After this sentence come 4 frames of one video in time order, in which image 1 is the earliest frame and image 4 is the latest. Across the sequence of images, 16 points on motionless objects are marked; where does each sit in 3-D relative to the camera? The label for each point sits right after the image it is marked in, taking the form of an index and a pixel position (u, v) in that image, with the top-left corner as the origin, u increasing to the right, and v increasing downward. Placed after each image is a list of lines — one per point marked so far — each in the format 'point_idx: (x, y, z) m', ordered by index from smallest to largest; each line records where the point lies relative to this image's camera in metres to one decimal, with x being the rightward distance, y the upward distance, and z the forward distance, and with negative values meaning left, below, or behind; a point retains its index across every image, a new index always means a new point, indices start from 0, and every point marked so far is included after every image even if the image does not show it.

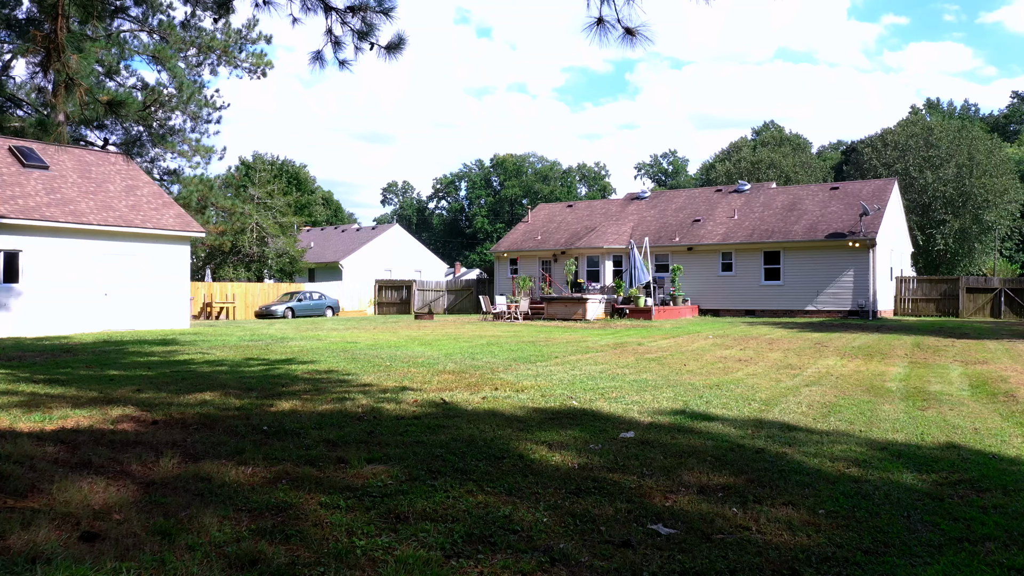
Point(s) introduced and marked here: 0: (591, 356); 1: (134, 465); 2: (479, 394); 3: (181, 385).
0: (+1.0, -0.9, +10.3) m
1: (-1.7, -0.8, +3.8) m
2: (-0.3, -0.9, +6.8) m
3: (-2.9, -0.9, +7.4) m
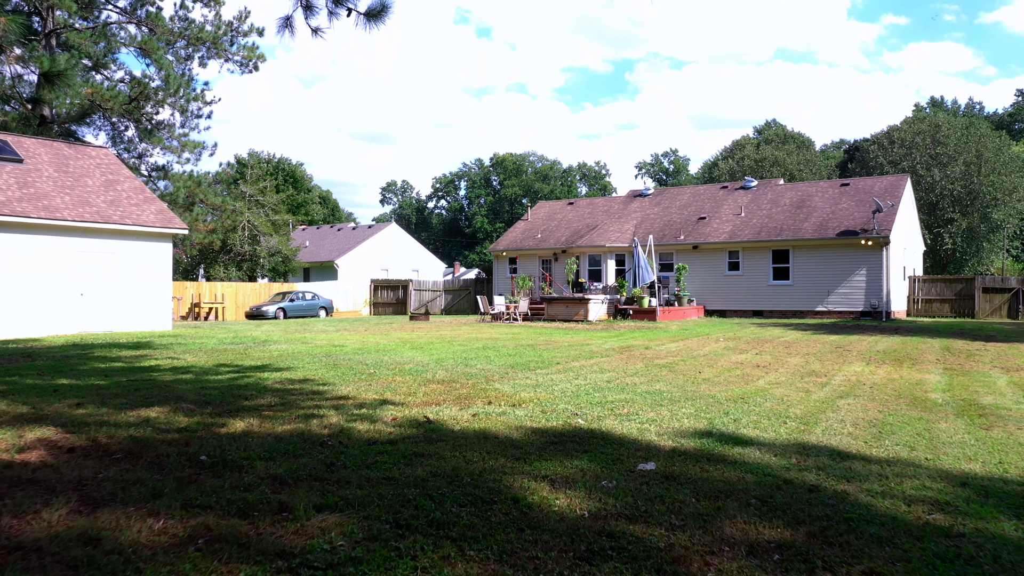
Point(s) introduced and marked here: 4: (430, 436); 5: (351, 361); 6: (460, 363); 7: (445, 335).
0: (+1.0, -0.8, +9.4) m
1: (-1.8, -0.8, +2.9) m
2: (-0.3, -0.9, +5.8) m
3: (-3.0, -0.9, +6.4) m
4: (-0.5, -0.9, +4.8) m
5: (-1.9, -0.9, +9.8) m
6: (-0.6, -0.8, +9.3) m
7: (-1.3, -0.9, +15.3) m
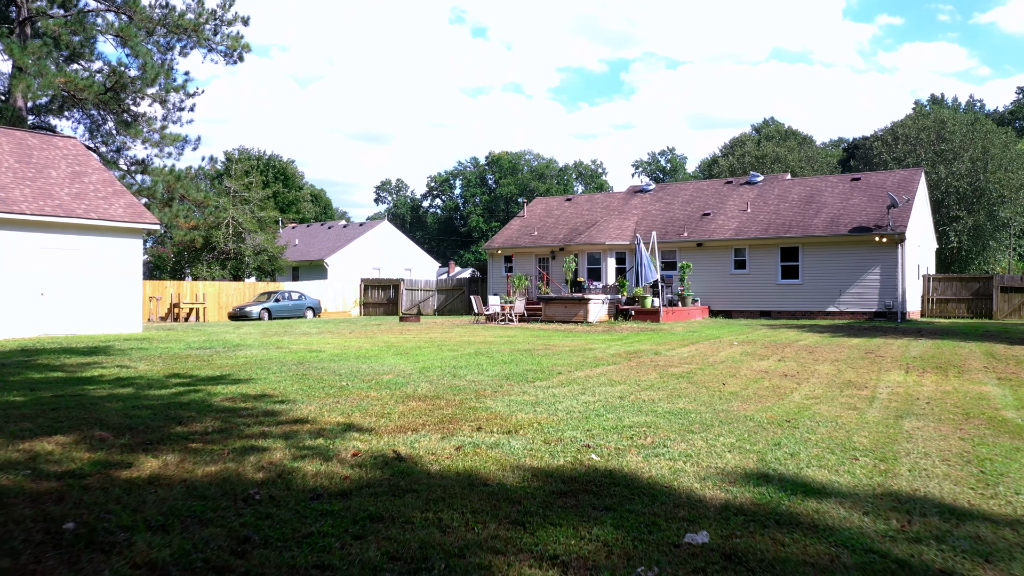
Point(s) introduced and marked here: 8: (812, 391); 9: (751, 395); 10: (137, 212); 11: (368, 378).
0: (+0.9, -0.8, +8.2) m
1: (-1.8, -0.8, +1.7) m
2: (-0.3, -0.9, +4.7) m
3: (-3.0, -0.9, +5.2) m
4: (-0.5, -0.9, +3.6) m
5: (-2.0, -0.9, +8.6) m
6: (-0.6, -0.8, +8.1) m
7: (-1.3, -0.9, +14.2) m
8: (+2.8, -0.9, +7.6) m
9: (+2.0, -0.9, +6.8) m
10: (-7.7, +1.6, +16.9) m
11: (-1.4, -0.8, +7.8) m
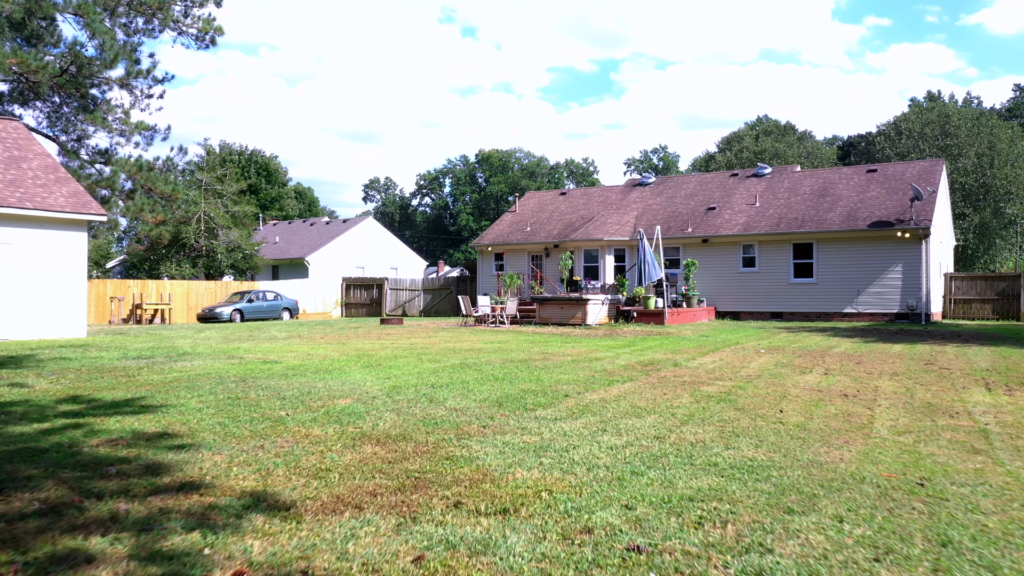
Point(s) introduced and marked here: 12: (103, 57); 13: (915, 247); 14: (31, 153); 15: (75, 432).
0: (+0.9, -0.8, +6.5) m
1: (-1.8, -0.8, -0.1) m
2: (-0.3, -0.8, +2.9) m
3: (-3.0, -0.8, +3.4) m
4: (-0.5, -0.8, +1.8) m
5: (-2.0, -0.8, +6.8) m
6: (-0.7, -0.8, +6.3) m
7: (-1.5, -0.8, +12.4) m
8: (+2.7, -0.9, +5.8) m
9: (+2.0, -0.9, +5.1) m
10: (-7.8, +1.6, +15.0) m
11: (-1.4, -0.8, +6.0) m
12: (-9.6, +5.5, +19.1) m
13: (+9.5, +1.0, +19.3) m
14: (-9.4, +2.6, +16.1) m
15: (-2.6, -0.9, +4.9) m
